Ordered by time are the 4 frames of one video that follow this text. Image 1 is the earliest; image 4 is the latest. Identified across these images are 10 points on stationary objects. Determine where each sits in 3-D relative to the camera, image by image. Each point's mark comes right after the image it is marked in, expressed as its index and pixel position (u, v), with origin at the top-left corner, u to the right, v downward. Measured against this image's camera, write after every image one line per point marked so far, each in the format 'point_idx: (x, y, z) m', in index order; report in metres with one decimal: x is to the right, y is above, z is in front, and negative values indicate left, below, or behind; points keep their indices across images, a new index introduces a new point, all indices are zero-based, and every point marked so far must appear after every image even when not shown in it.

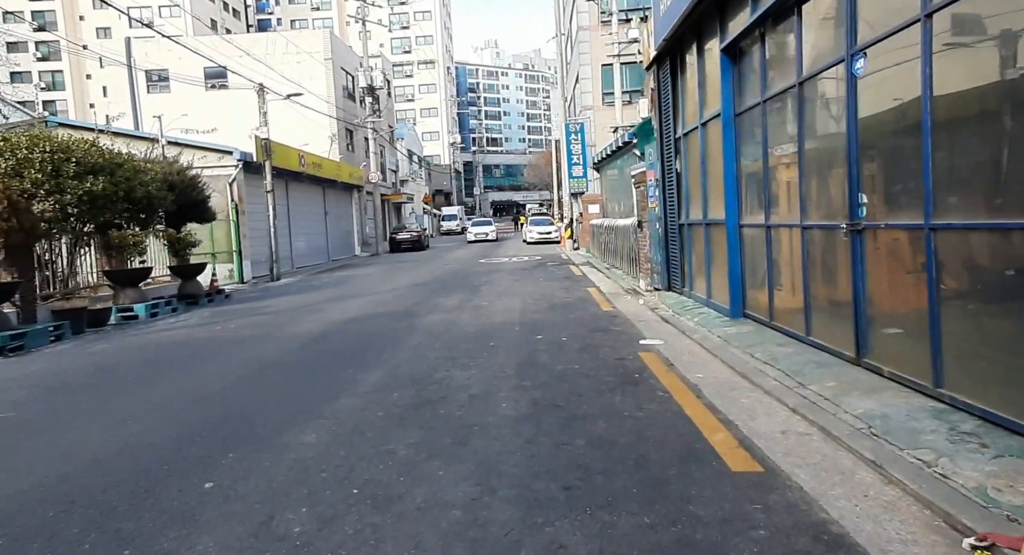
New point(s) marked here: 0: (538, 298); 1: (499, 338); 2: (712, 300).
0: (+0.5, -0.4, +13.4) m
1: (-0.1, -0.7, +8.9) m
2: (+2.7, -0.3, +9.9) m
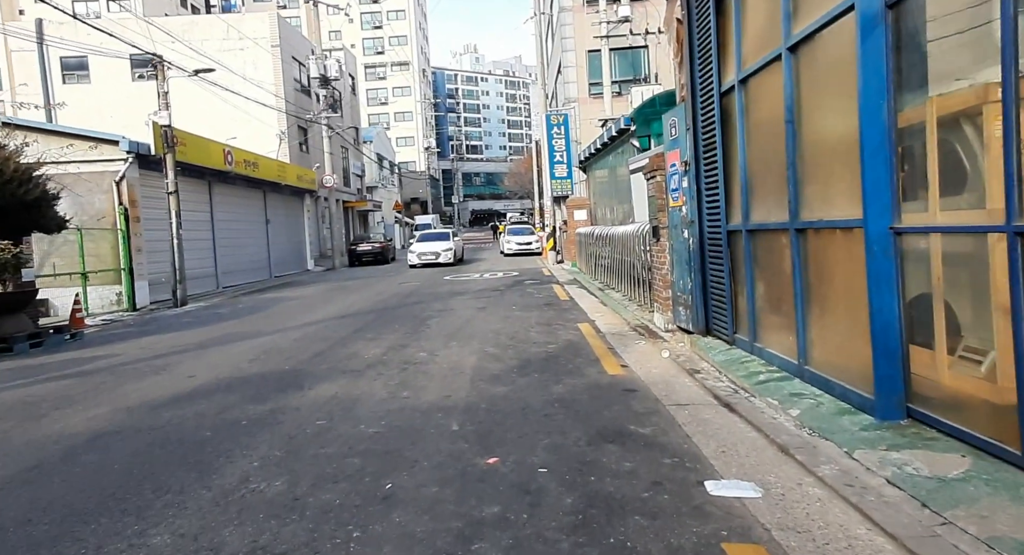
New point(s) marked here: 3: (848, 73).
0: (-0.1, -0.8, +8.9) m
1: (-0.6, -1.1, +4.4) m
2: (+2.2, -0.7, +5.5) m
3: (+2.2, +1.3, +4.8) m
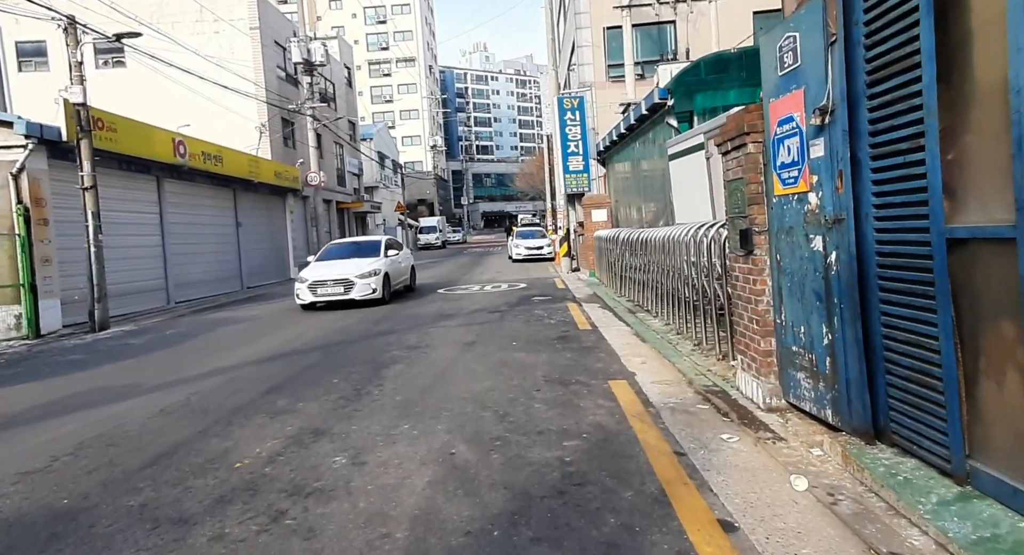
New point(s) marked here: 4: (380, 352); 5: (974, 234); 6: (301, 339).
0: (-0.2, -1.1, +5.0) m
1: (-0.7, -1.4, +0.5) m
2: (+2.1, -1.0, +1.5) m
3: (+2.0, +1.1, +0.9) m
4: (-1.7, -1.0, +9.7) m
5: (+2.0, +0.2, +3.3) m
6: (-3.2, -0.9, +11.4) m
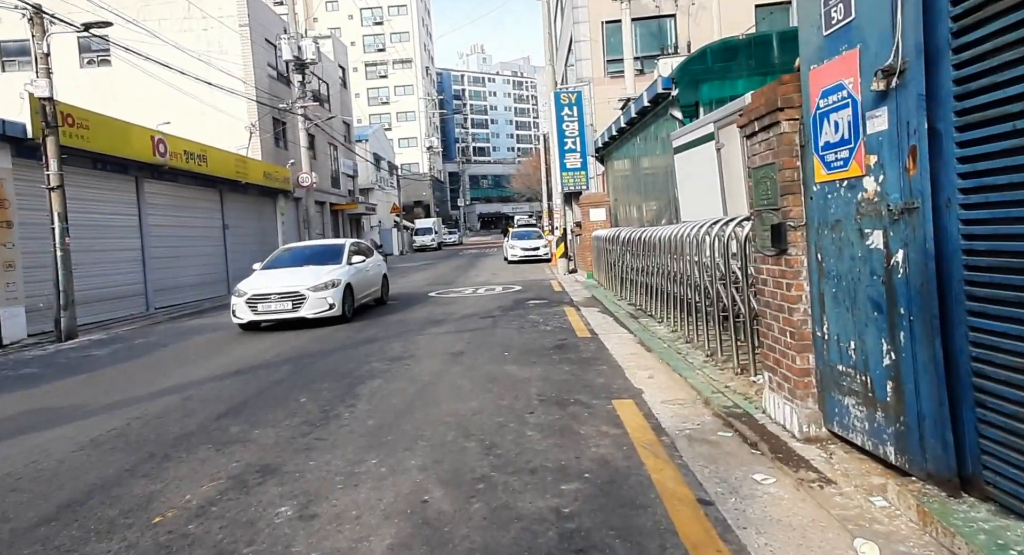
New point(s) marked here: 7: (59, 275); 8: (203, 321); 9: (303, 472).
0: (-0.2, -1.2, +4.1) m
1: (-0.8, -1.4, -0.4) m
2: (+2.0, -1.0, +0.6) m
3: (+1.9, +1.0, 0.0) m
4: (-1.8, -1.0, +8.8) m
5: (+2.0, +0.2, +2.4) m
6: (-3.3, -1.0, +10.5) m
7: (-8.3, +0.1, +13.4) m
8: (-7.0, -1.0, +16.8) m
9: (-1.3, -1.2, +4.7) m
